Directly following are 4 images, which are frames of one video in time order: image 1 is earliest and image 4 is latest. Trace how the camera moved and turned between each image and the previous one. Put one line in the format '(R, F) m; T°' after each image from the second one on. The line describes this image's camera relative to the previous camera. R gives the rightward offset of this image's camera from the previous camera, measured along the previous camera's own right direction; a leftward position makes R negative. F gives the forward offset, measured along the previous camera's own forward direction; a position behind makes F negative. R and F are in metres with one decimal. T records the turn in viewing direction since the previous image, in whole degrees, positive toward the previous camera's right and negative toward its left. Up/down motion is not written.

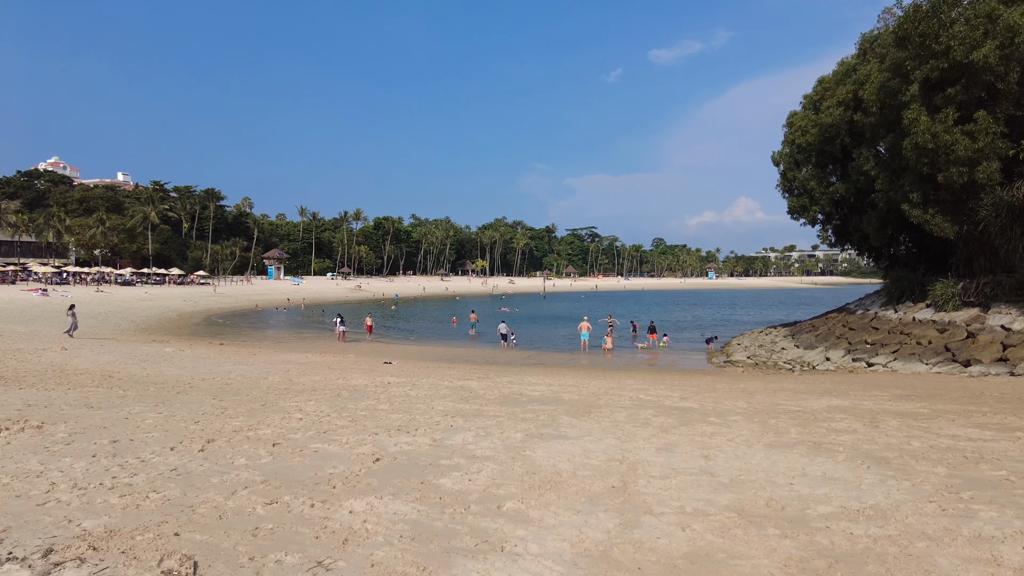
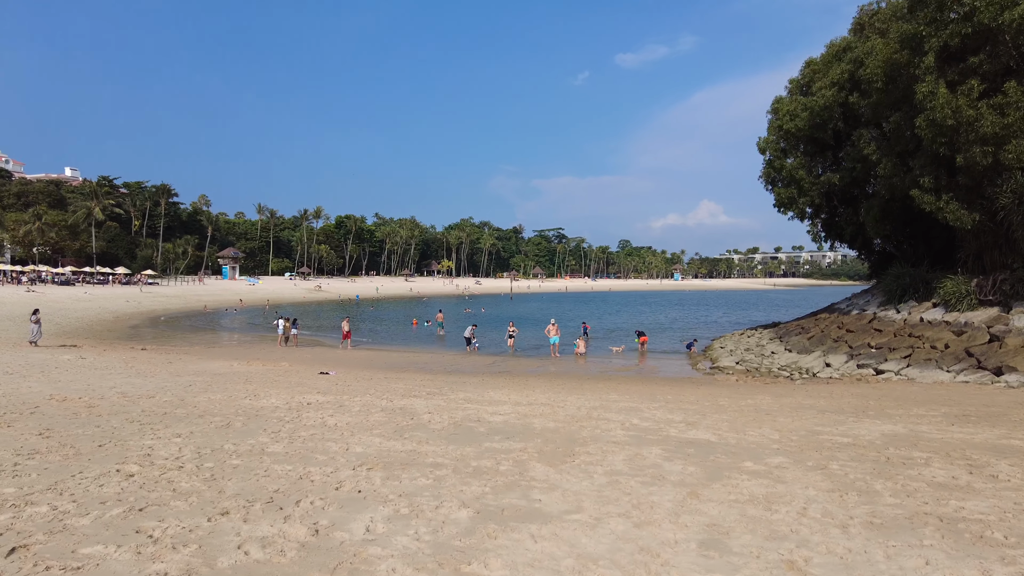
(+0.2, +2.5) m; +3°
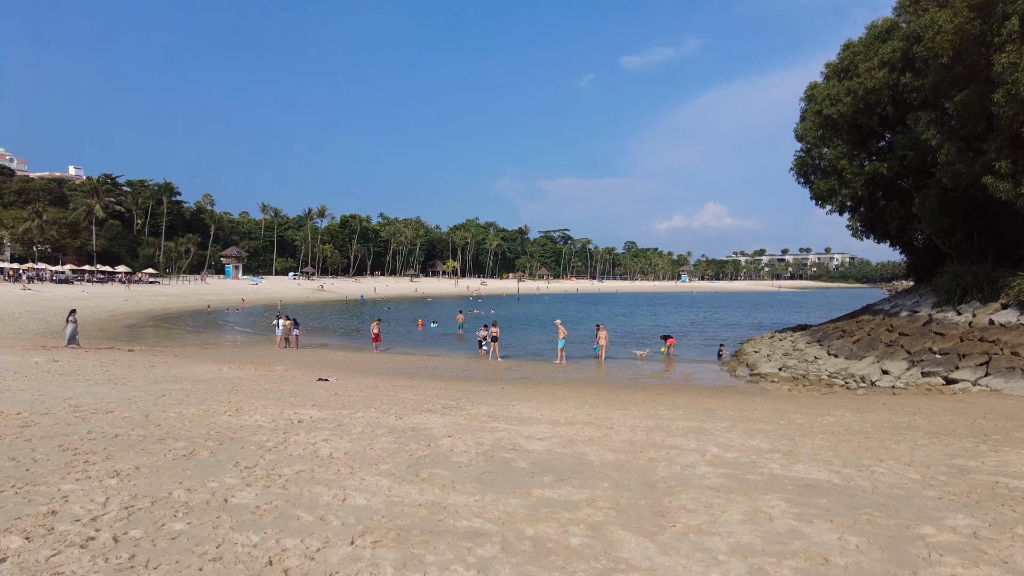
(-0.4, +1.8) m; 0°
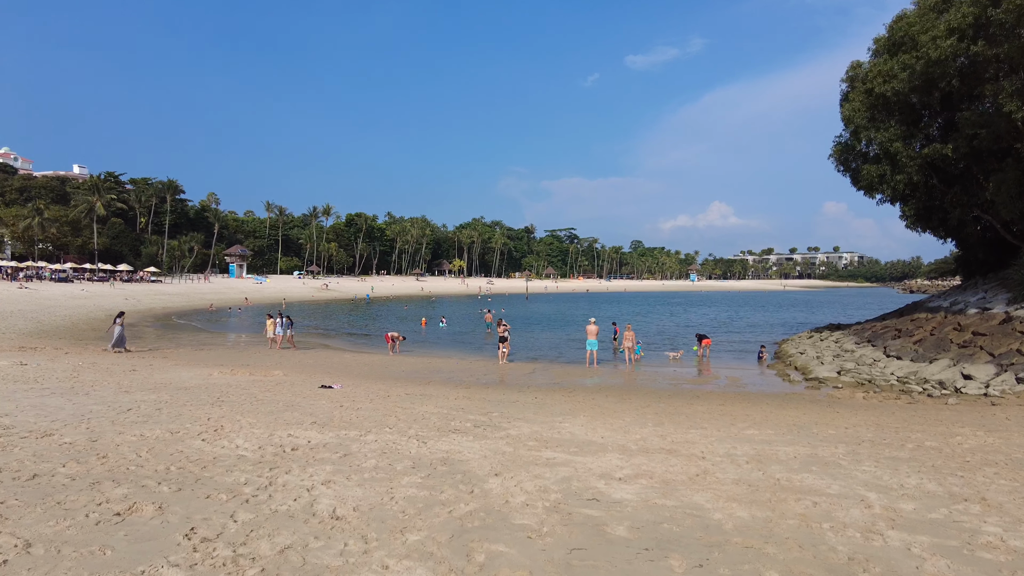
(-0.5, +1.9) m; 0°
